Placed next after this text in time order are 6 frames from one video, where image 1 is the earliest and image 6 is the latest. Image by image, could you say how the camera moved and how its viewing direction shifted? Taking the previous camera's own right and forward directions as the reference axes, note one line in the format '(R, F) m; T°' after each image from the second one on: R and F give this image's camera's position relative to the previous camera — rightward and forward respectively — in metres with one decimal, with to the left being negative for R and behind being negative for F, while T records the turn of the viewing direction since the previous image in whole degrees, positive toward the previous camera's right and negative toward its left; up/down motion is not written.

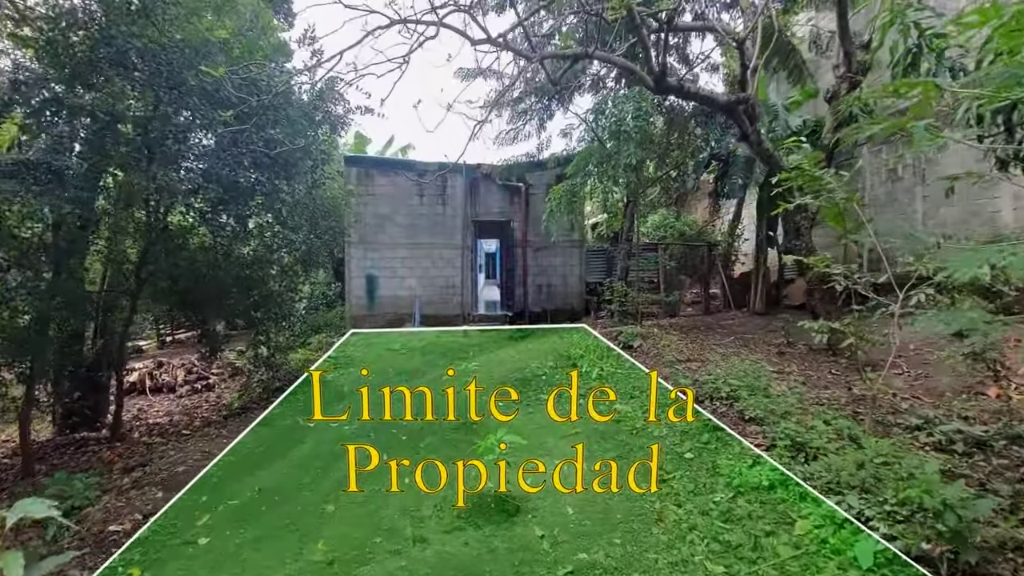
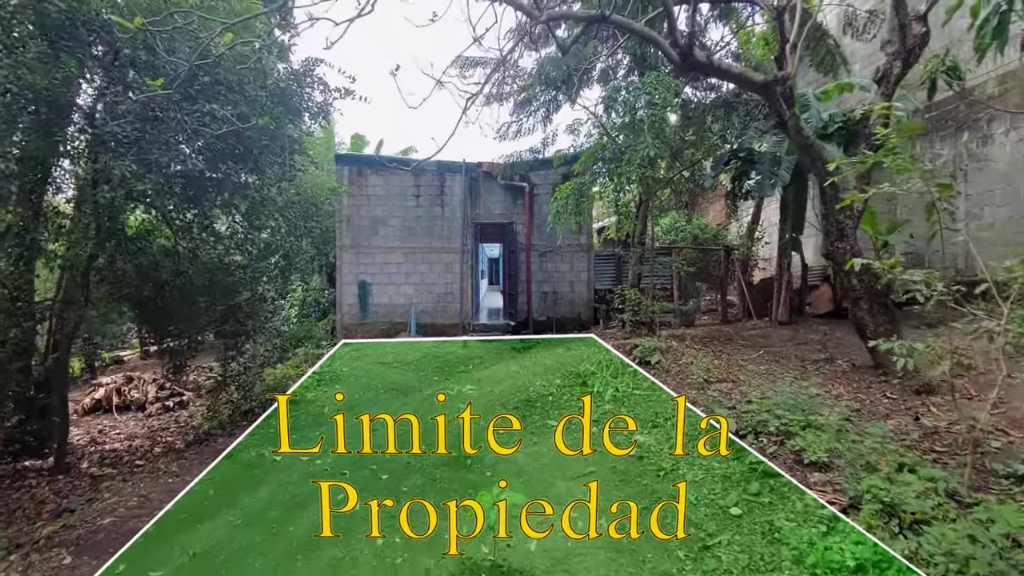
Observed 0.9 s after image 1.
(0.0, +0.6) m; 0°
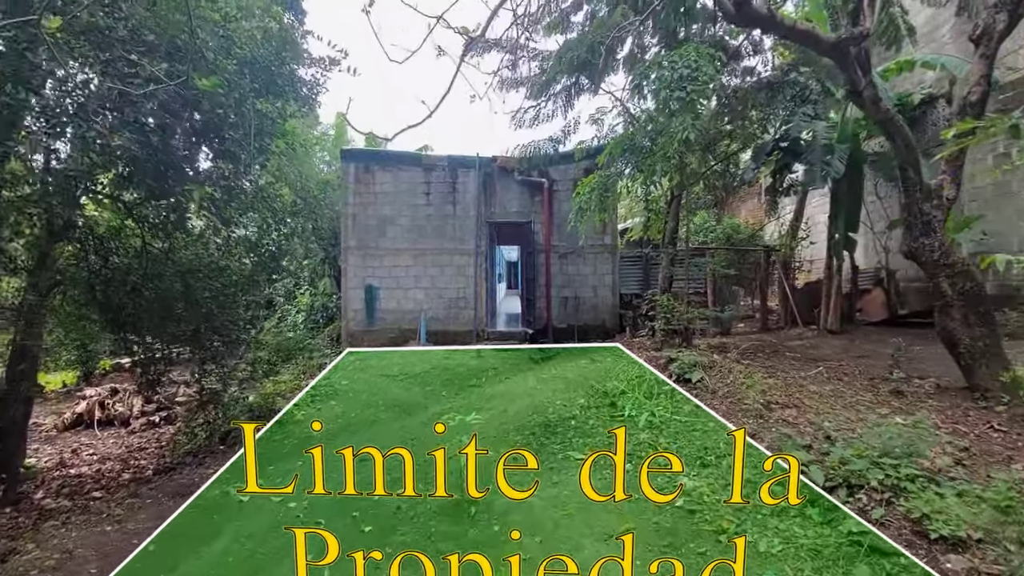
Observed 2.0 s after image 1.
(0.0, +0.6) m; -2°
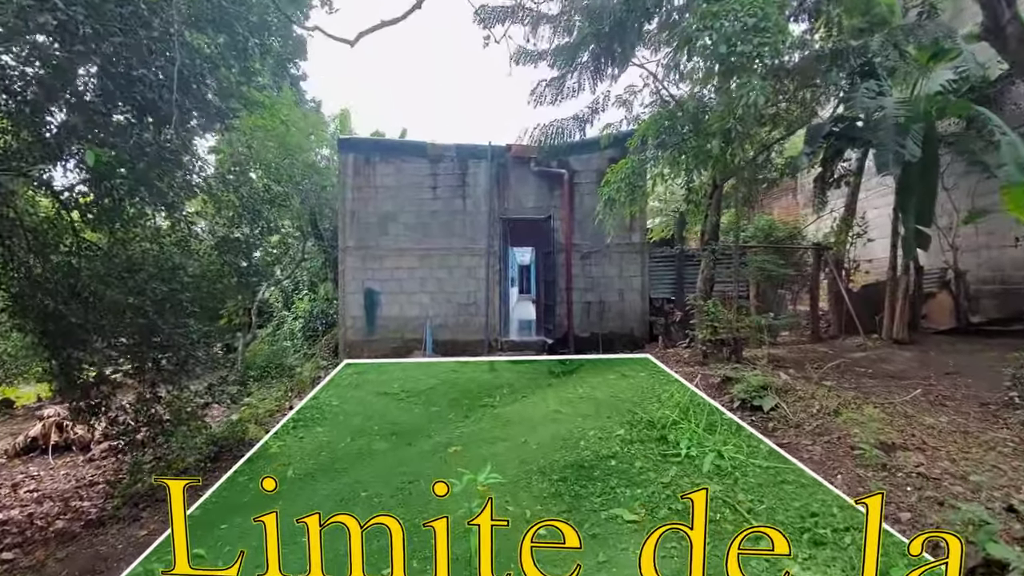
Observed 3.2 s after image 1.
(-0.1, +0.7) m; -1°
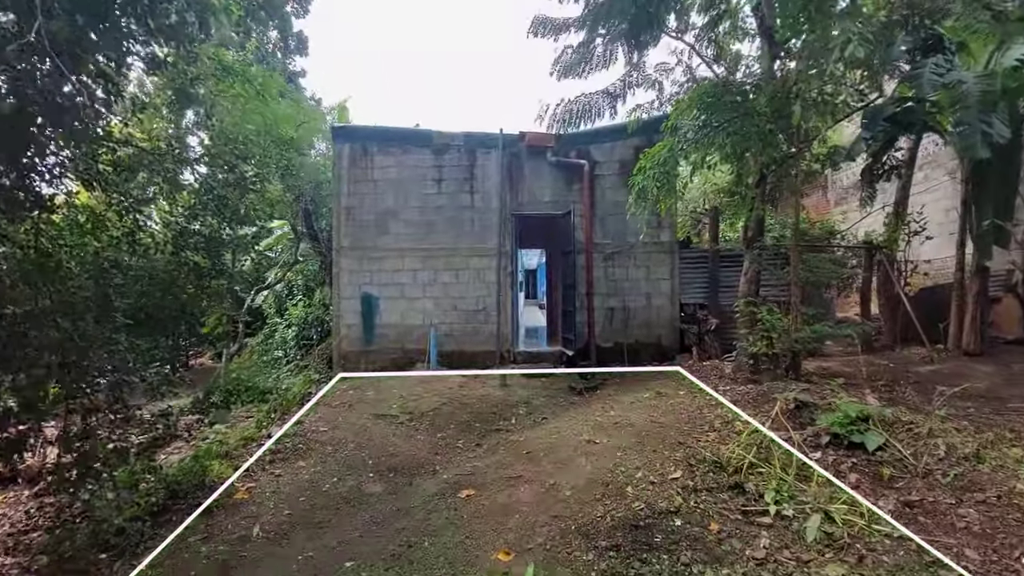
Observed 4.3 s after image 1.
(-0.1, +0.6) m; 0°
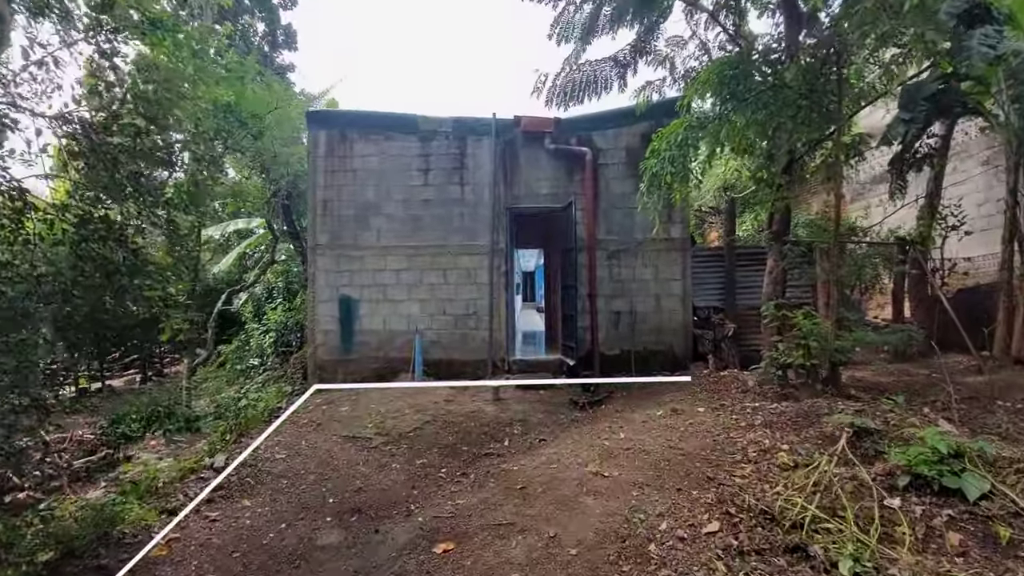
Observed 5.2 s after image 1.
(0.0, +0.5) m; 0°
